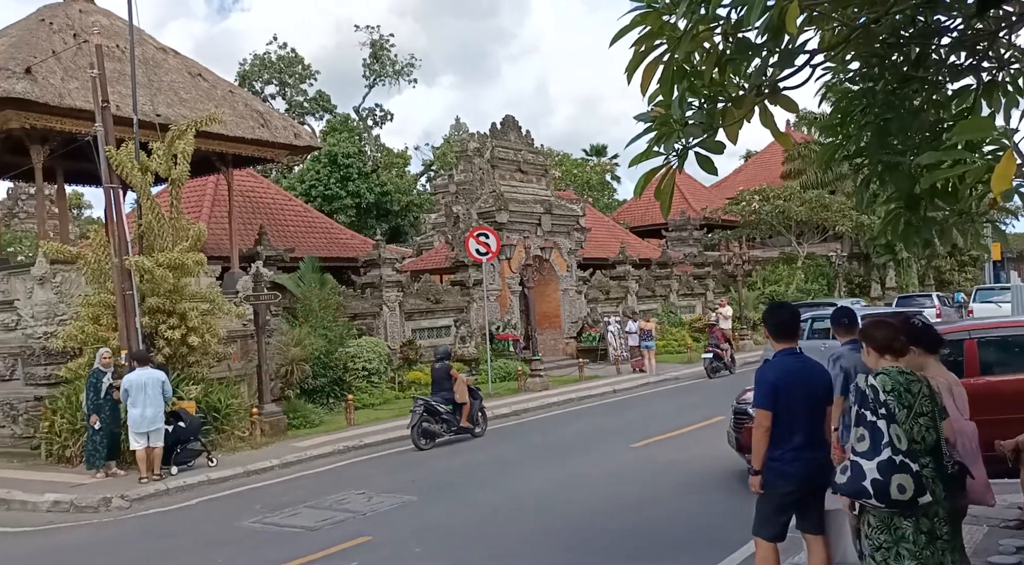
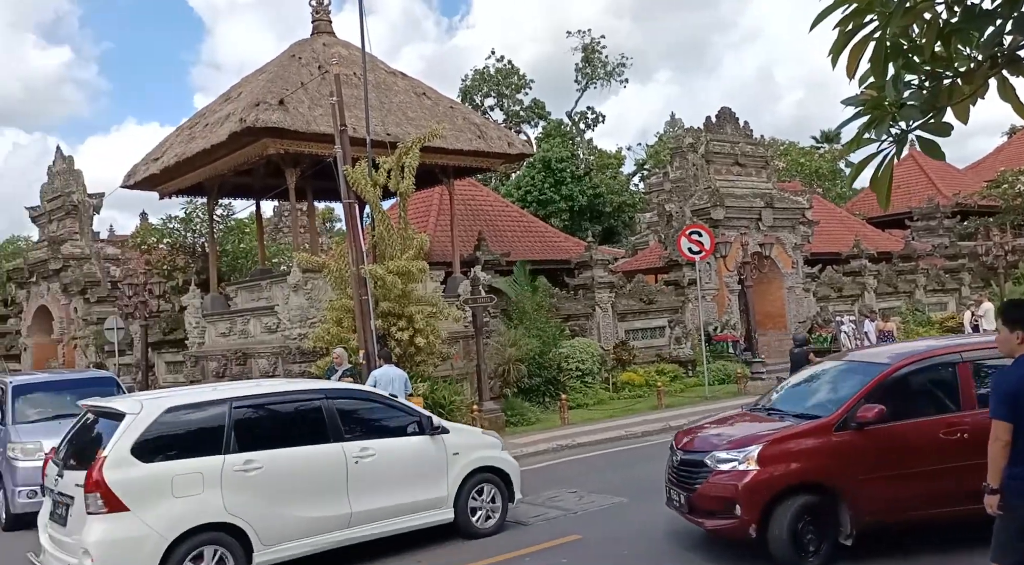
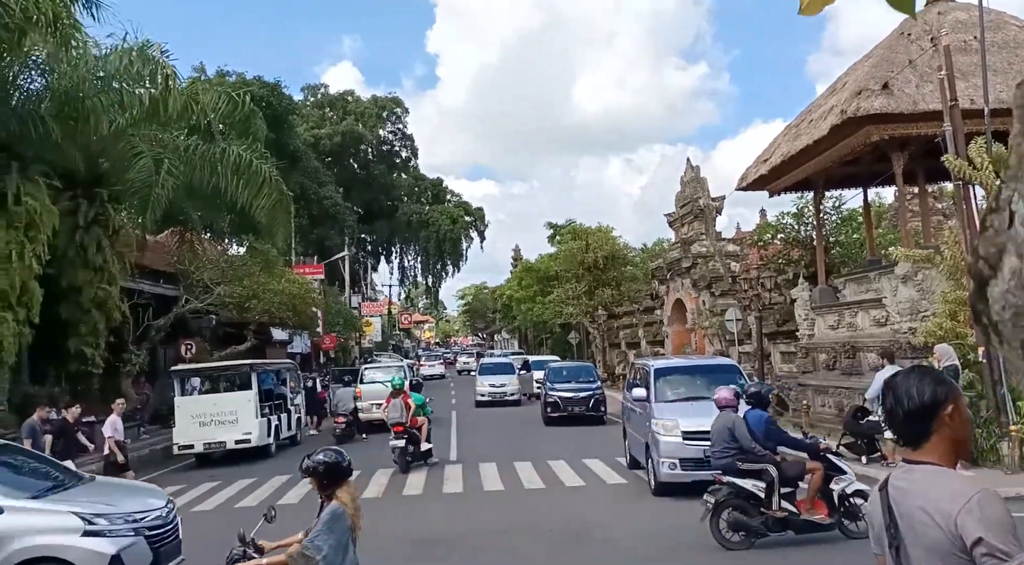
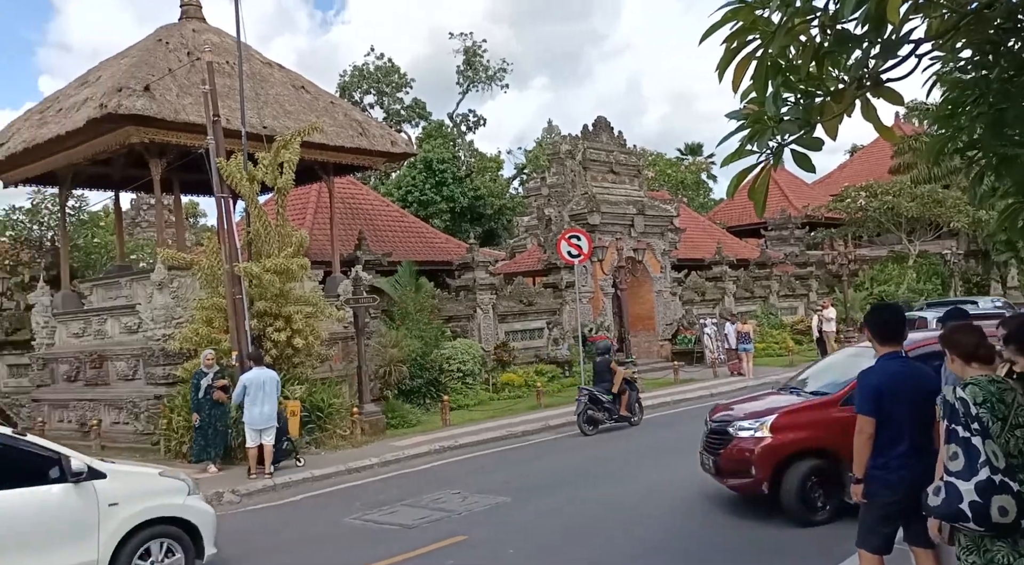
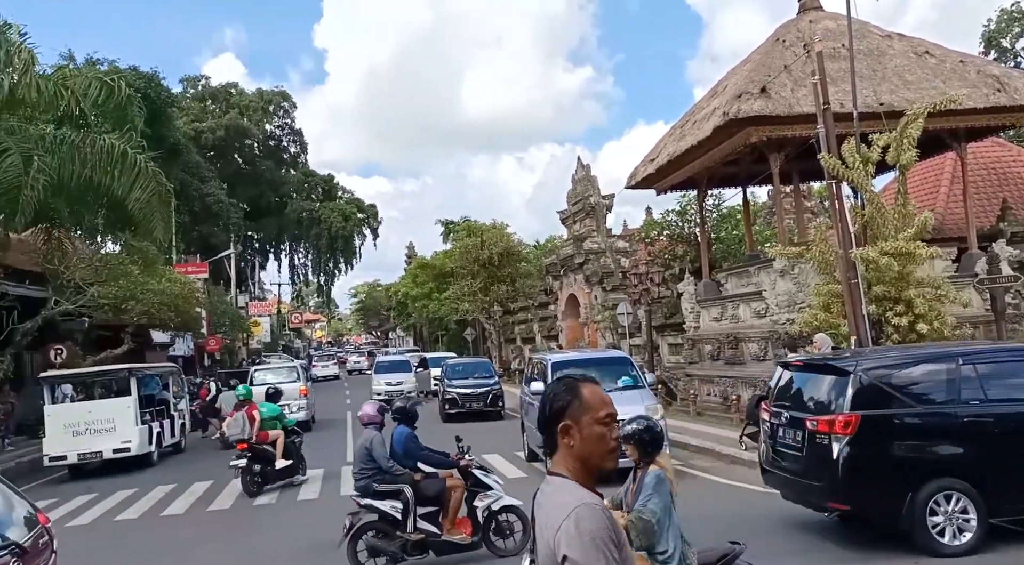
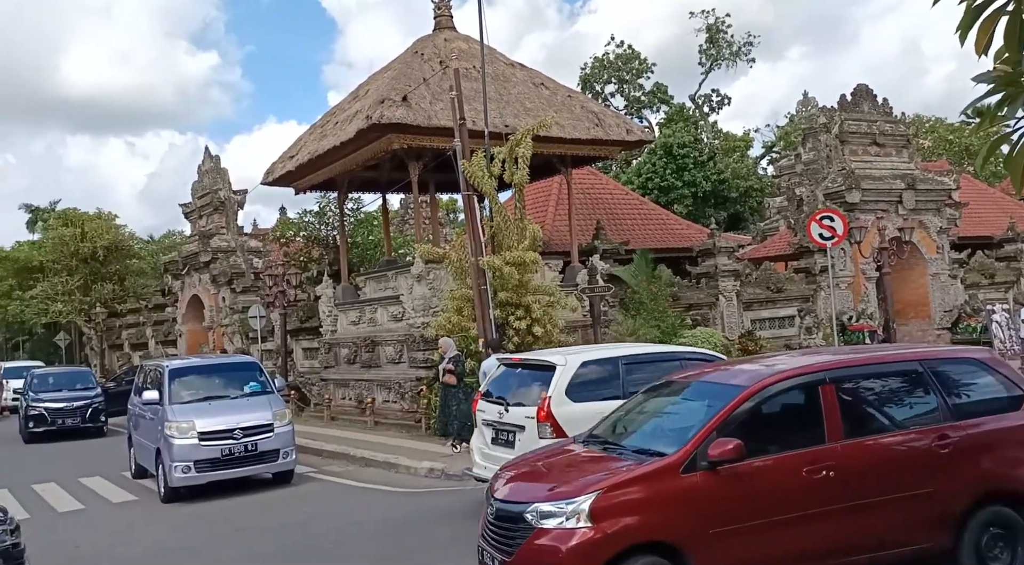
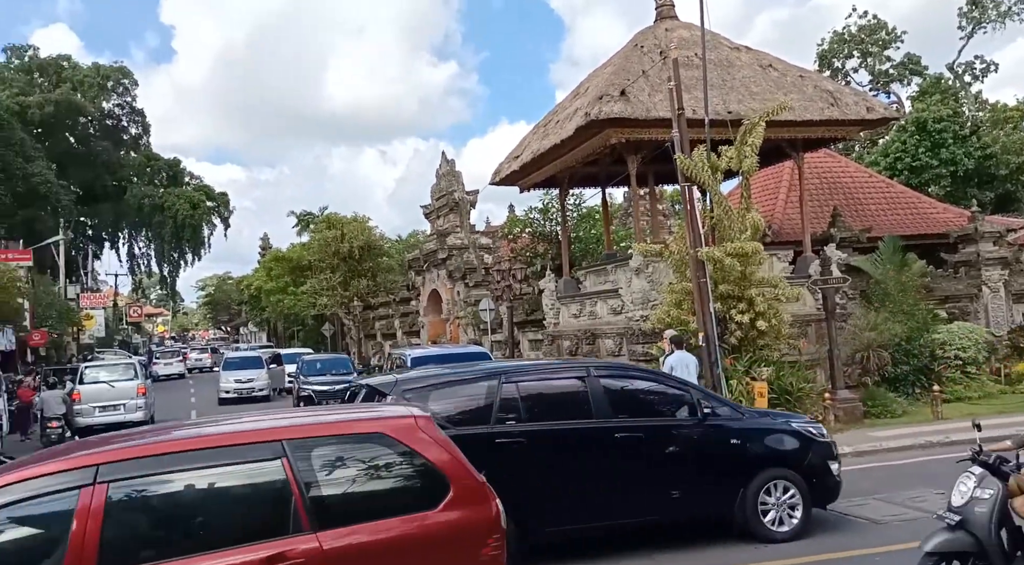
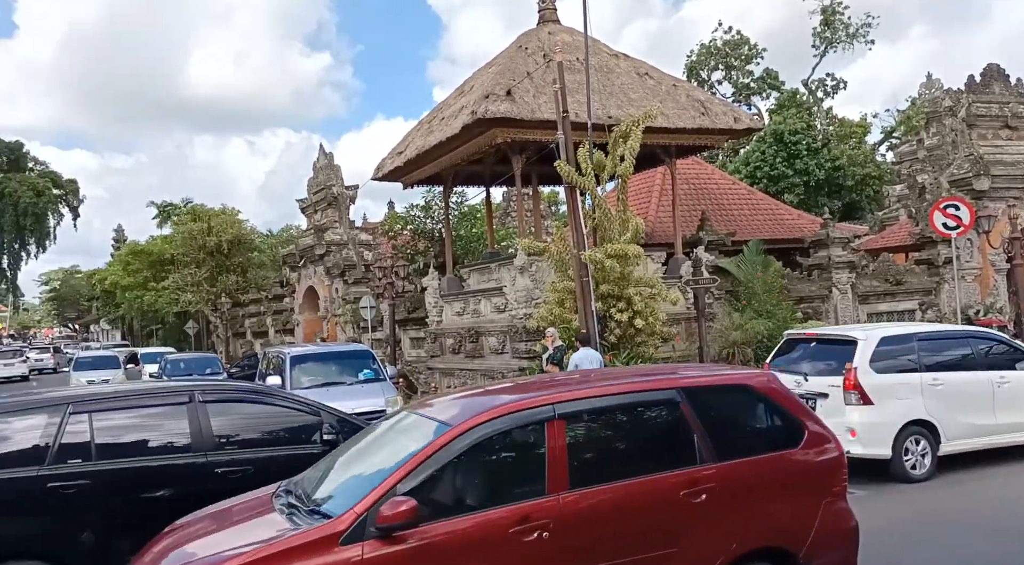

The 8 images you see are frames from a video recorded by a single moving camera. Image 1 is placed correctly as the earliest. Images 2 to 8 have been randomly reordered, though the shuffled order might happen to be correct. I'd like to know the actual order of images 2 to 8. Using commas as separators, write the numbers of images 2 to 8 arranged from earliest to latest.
4, 2, 6, 8, 7, 5, 3
